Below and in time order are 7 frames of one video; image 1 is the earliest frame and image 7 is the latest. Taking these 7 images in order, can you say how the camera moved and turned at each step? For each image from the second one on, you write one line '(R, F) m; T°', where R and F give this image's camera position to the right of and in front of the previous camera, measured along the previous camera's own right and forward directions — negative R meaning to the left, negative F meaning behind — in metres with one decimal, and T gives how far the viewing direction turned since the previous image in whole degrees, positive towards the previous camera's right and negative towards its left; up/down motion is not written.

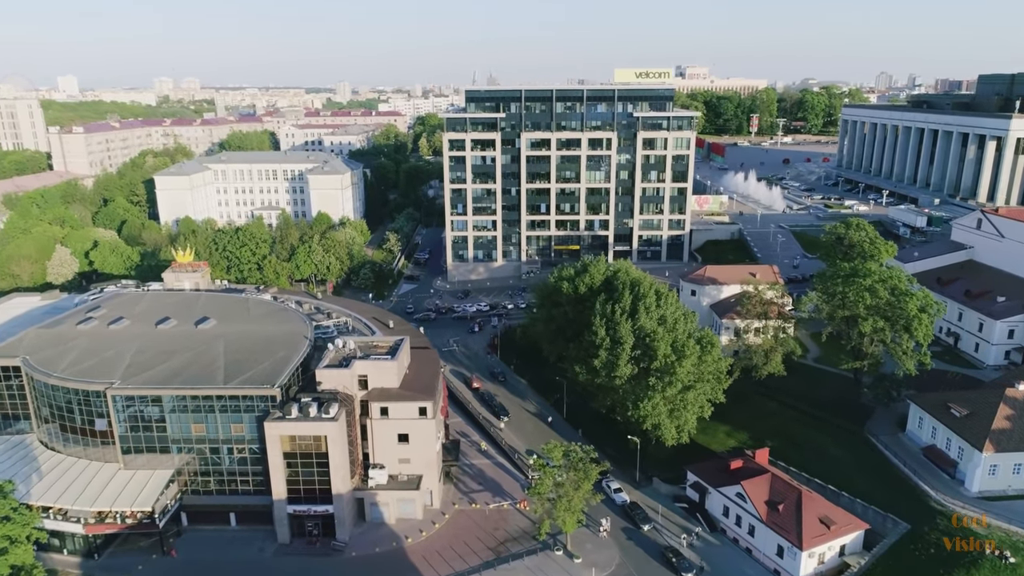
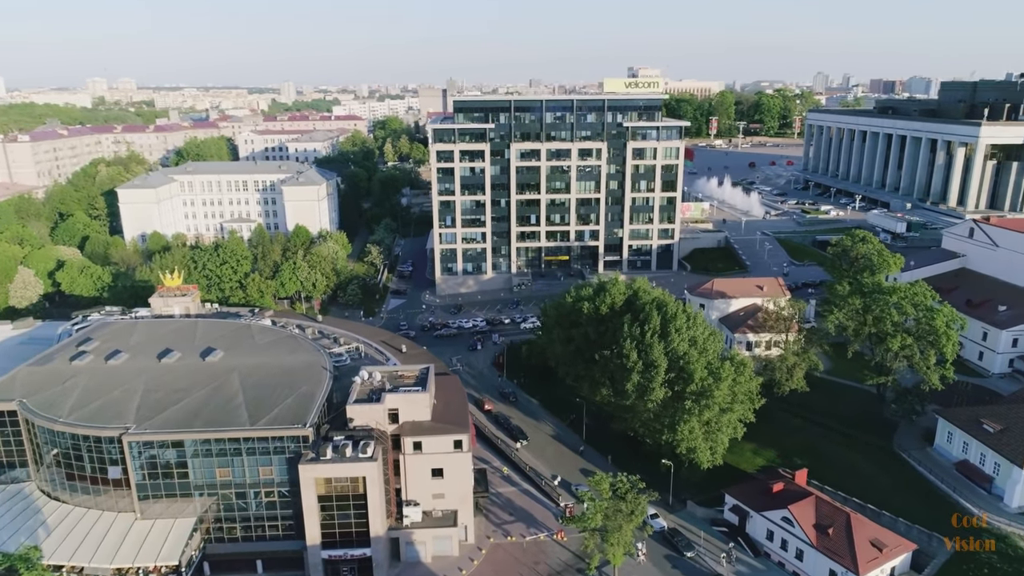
(-4.2, +1.2) m; +4°
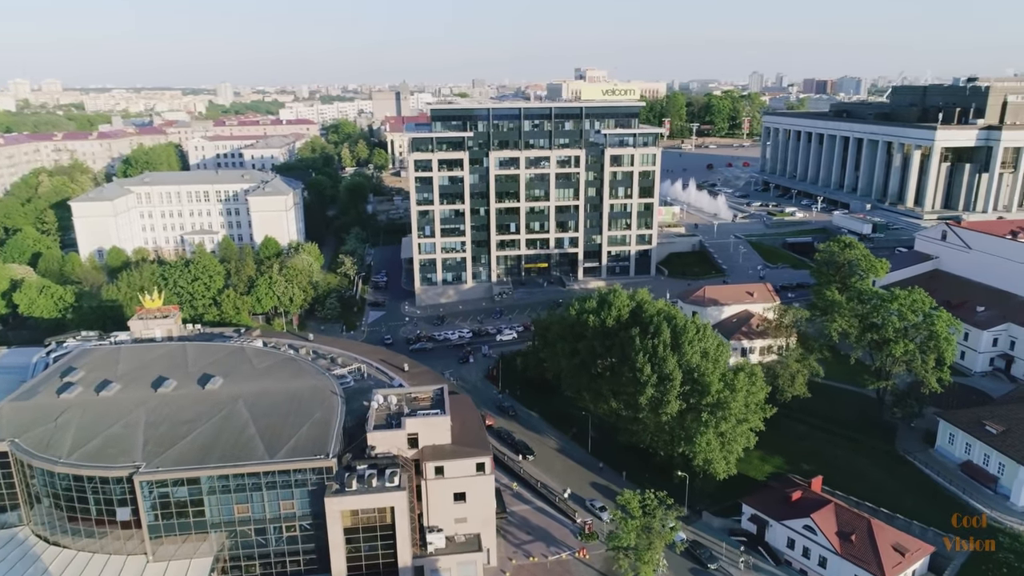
(-3.5, +0.6) m; +4°
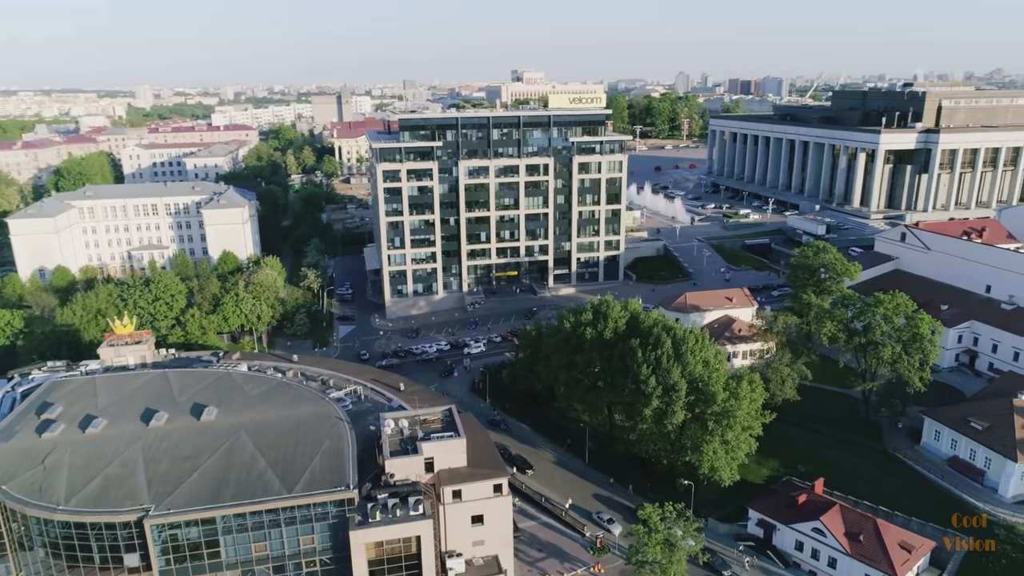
(-3.6, +0.4) m; +5°
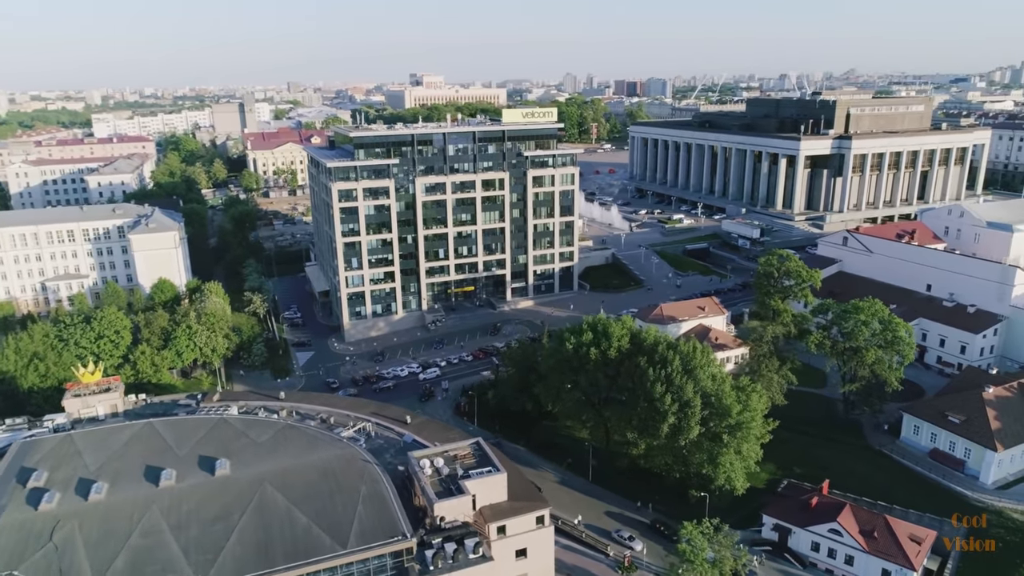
(-6.3, +0.6) m; +8°
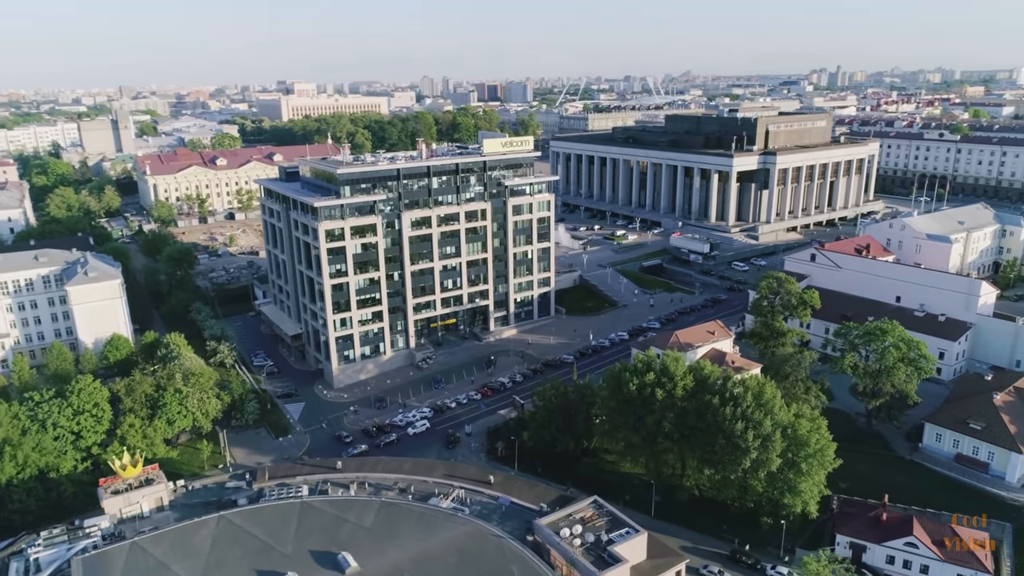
(-12.1, +1.7) m; +11°
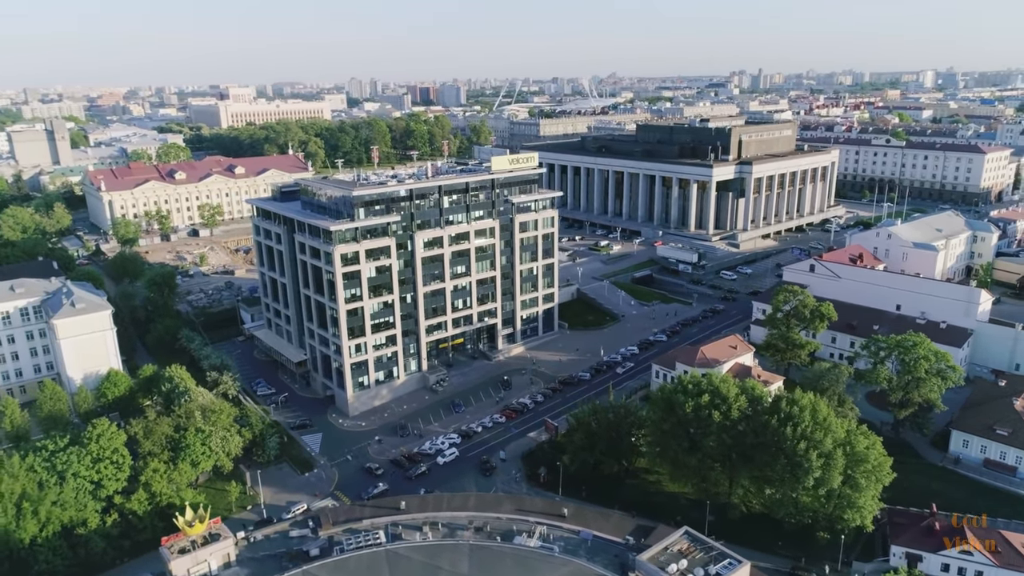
(-7.7, +0.9) m; +6°
